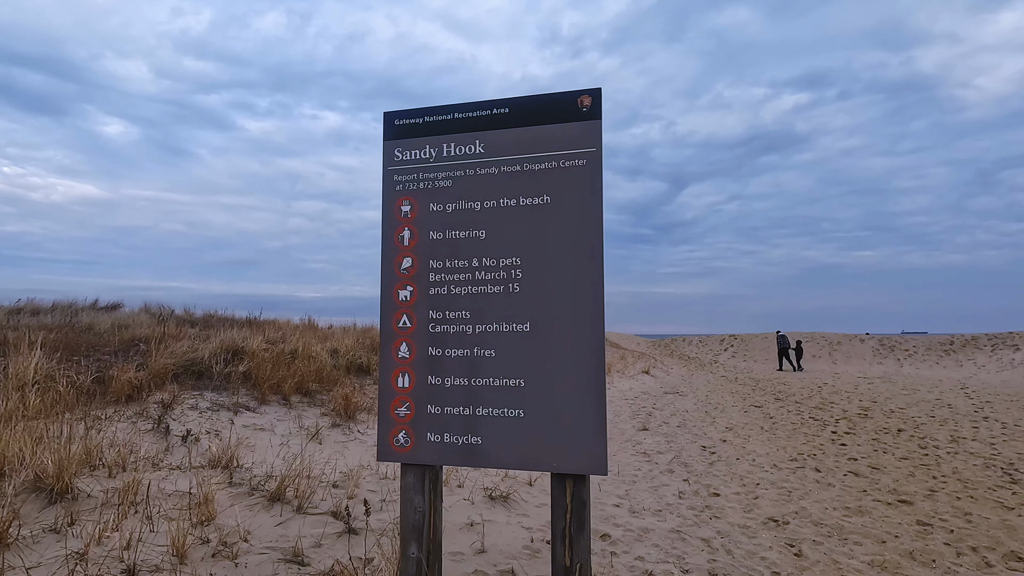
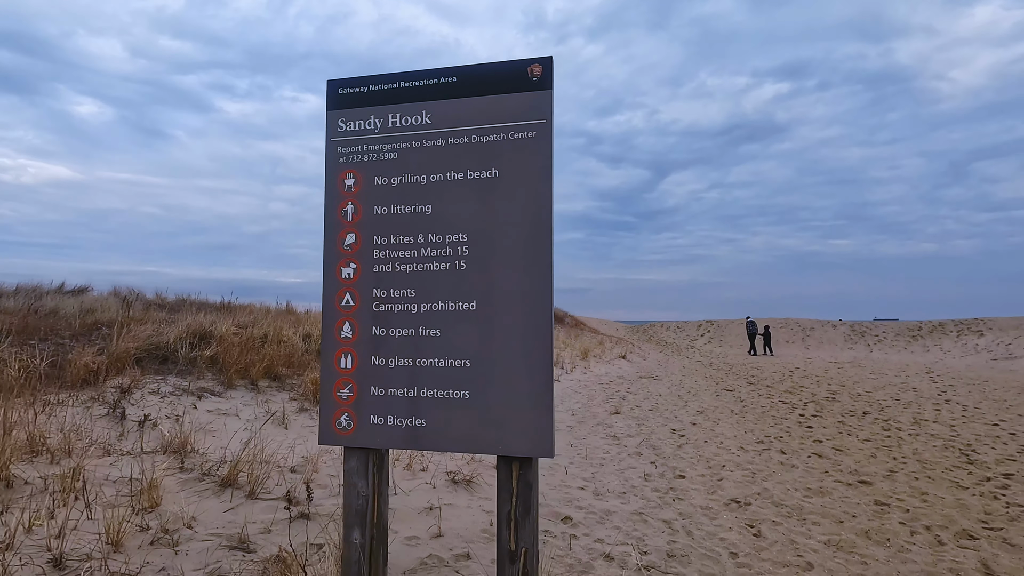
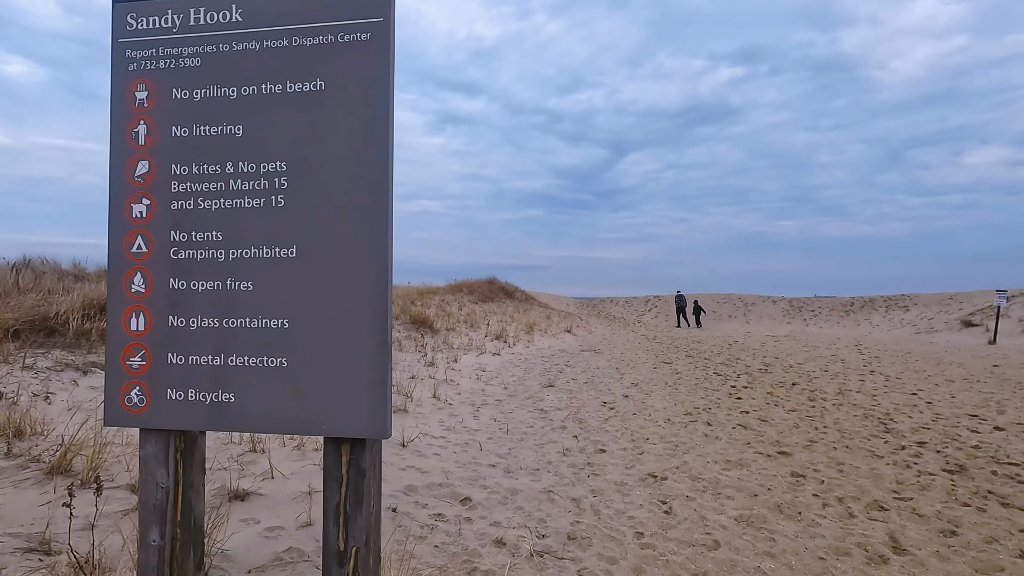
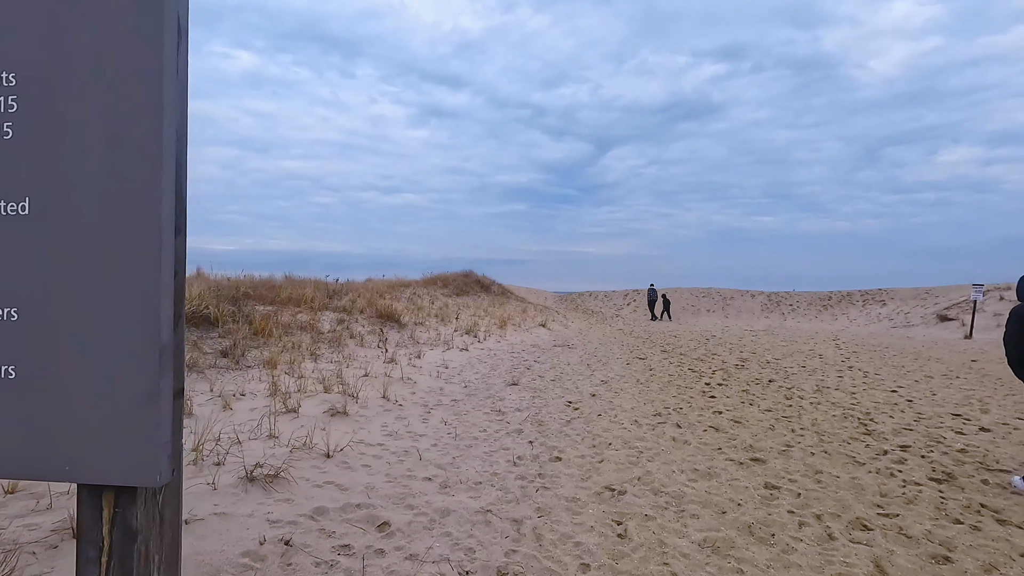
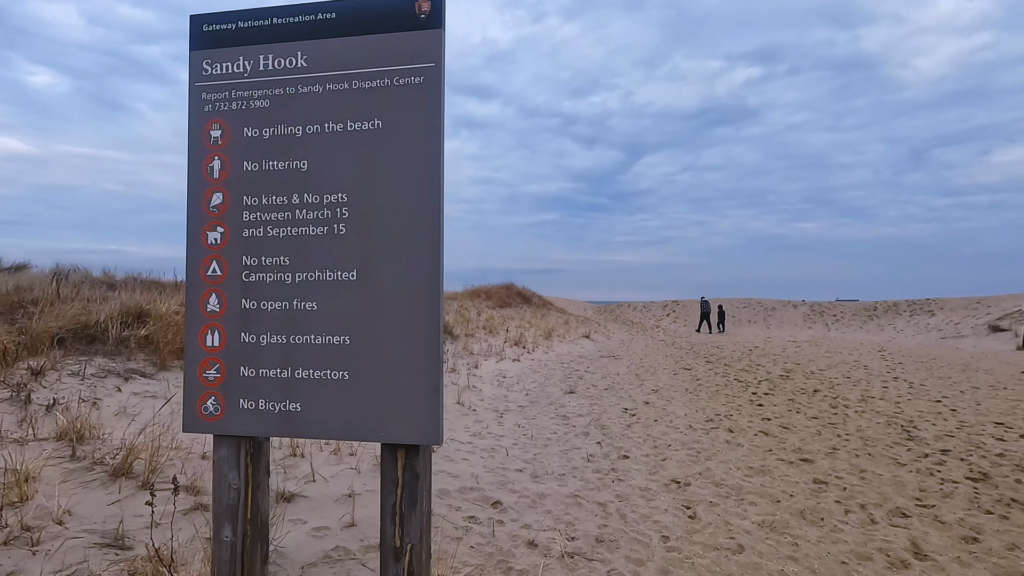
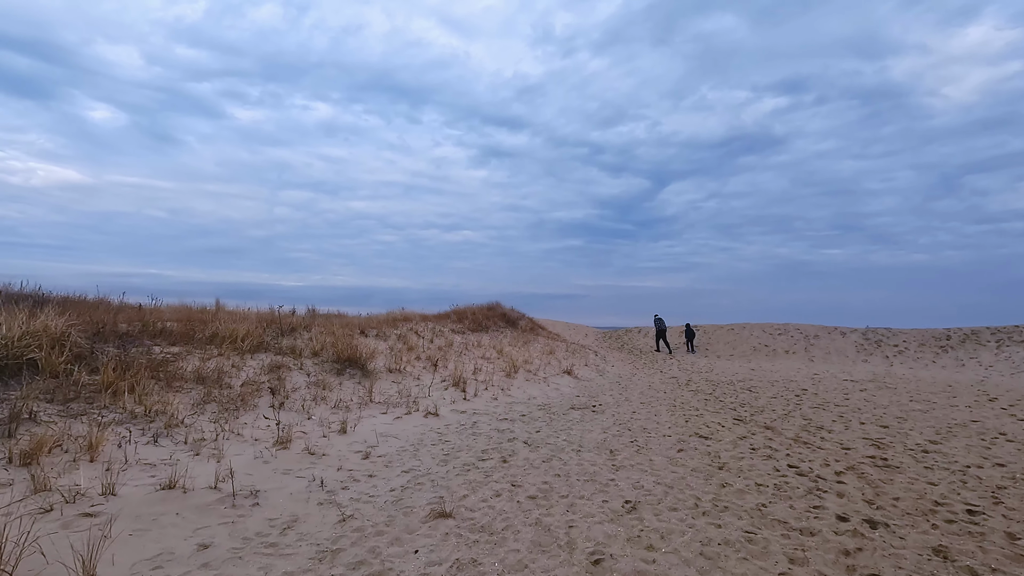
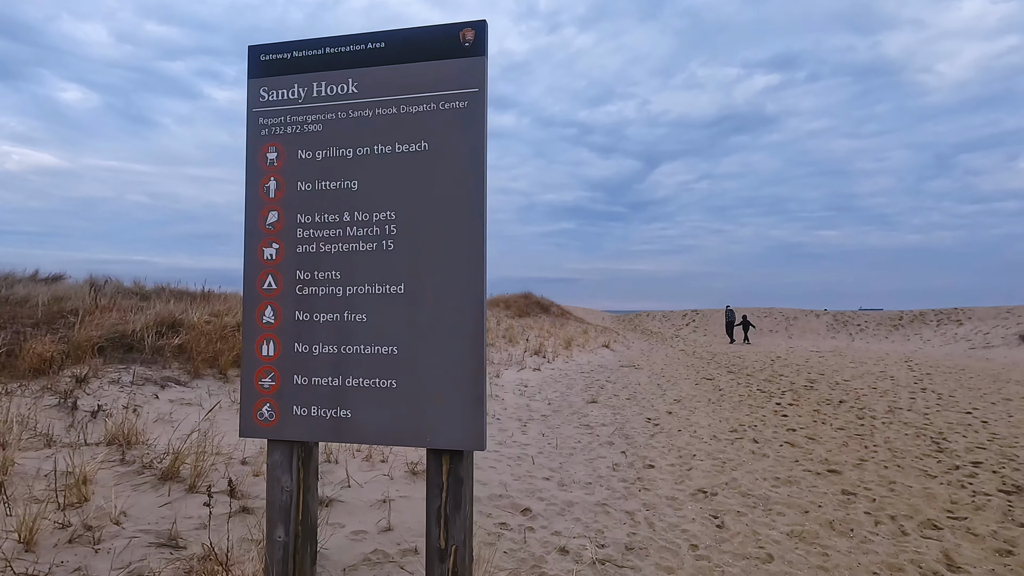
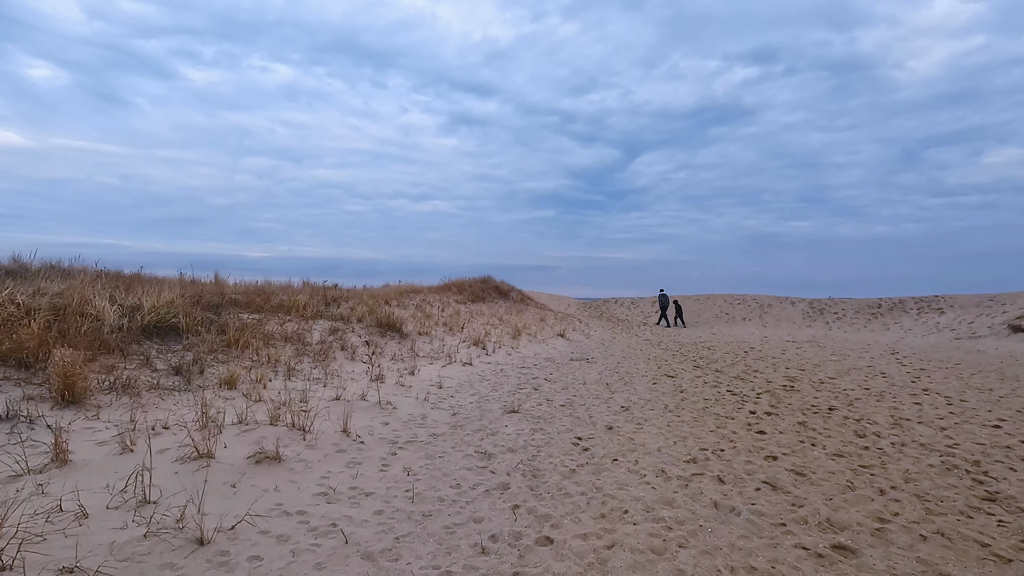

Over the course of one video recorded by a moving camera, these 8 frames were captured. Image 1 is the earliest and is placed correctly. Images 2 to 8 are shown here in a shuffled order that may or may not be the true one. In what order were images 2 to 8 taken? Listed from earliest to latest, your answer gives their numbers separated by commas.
2, 7, 5, 3, 4, 8, 6
